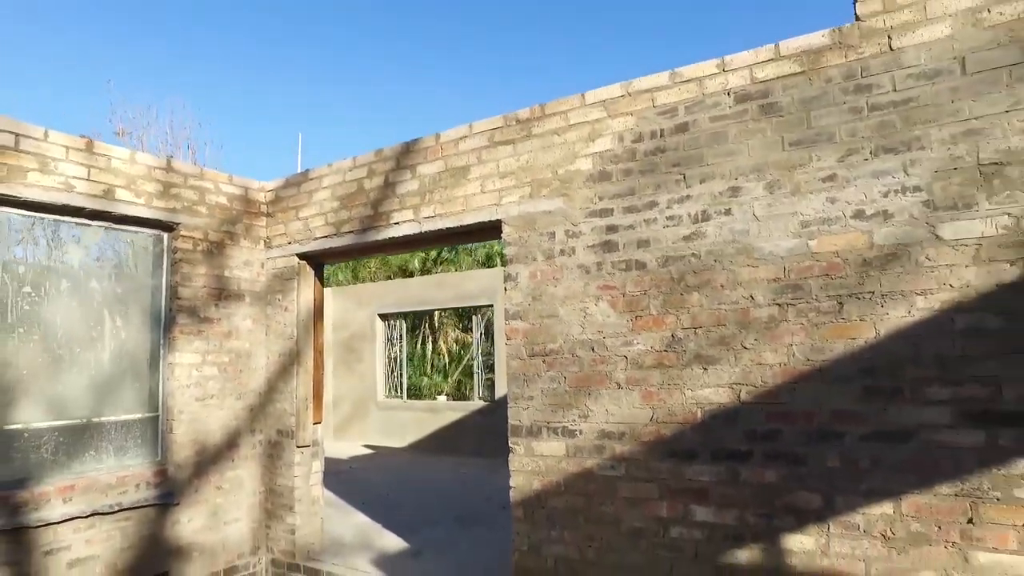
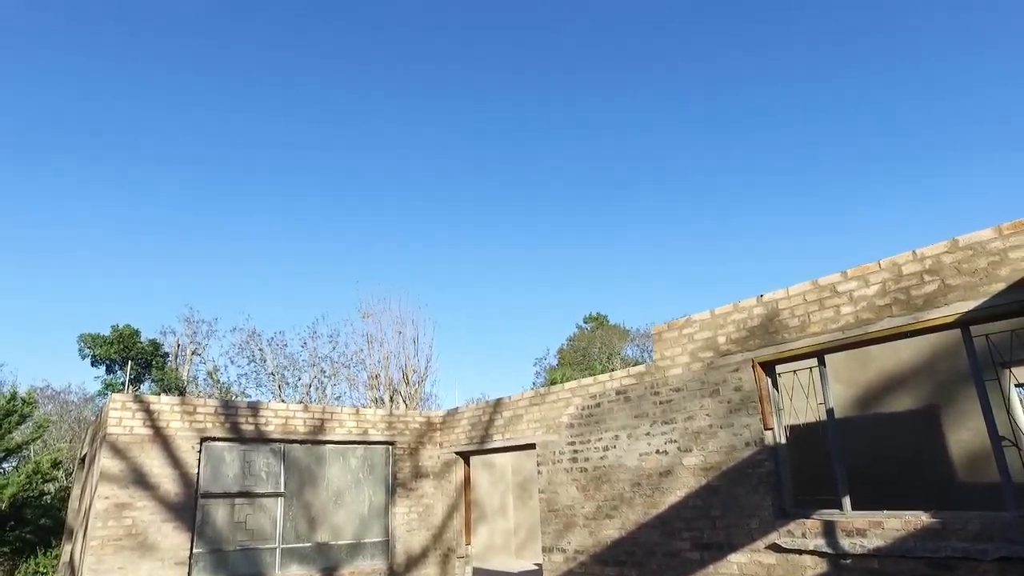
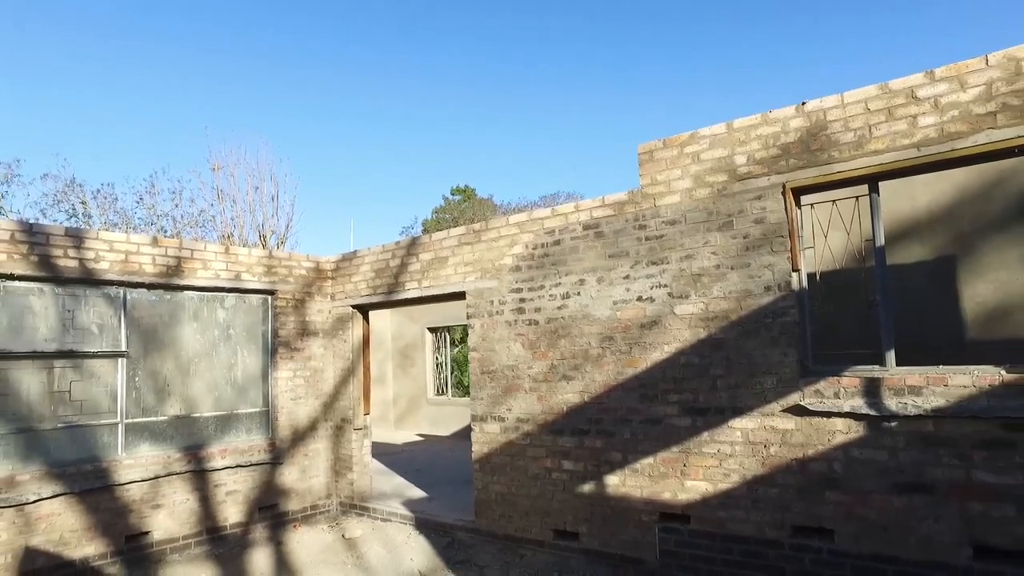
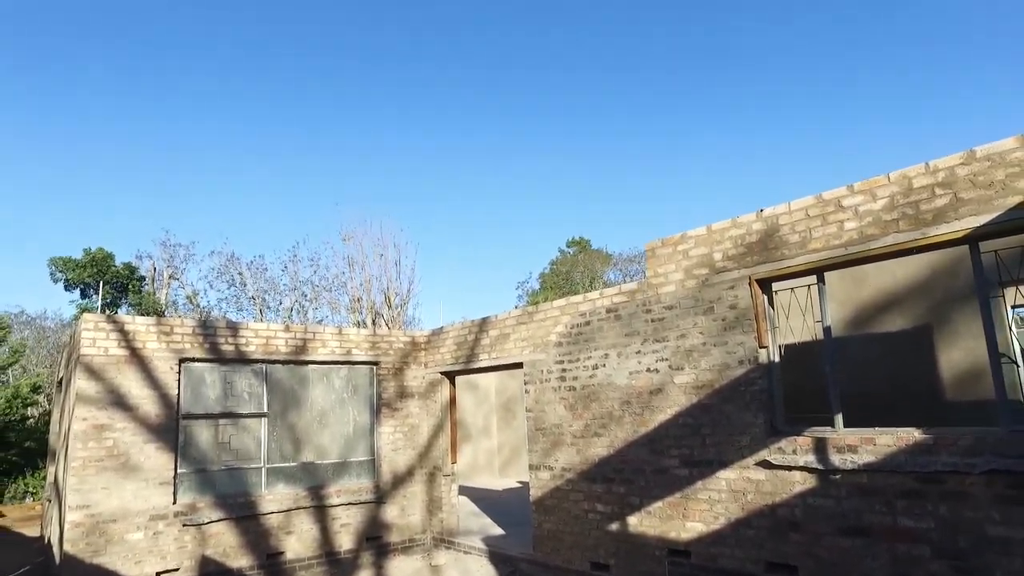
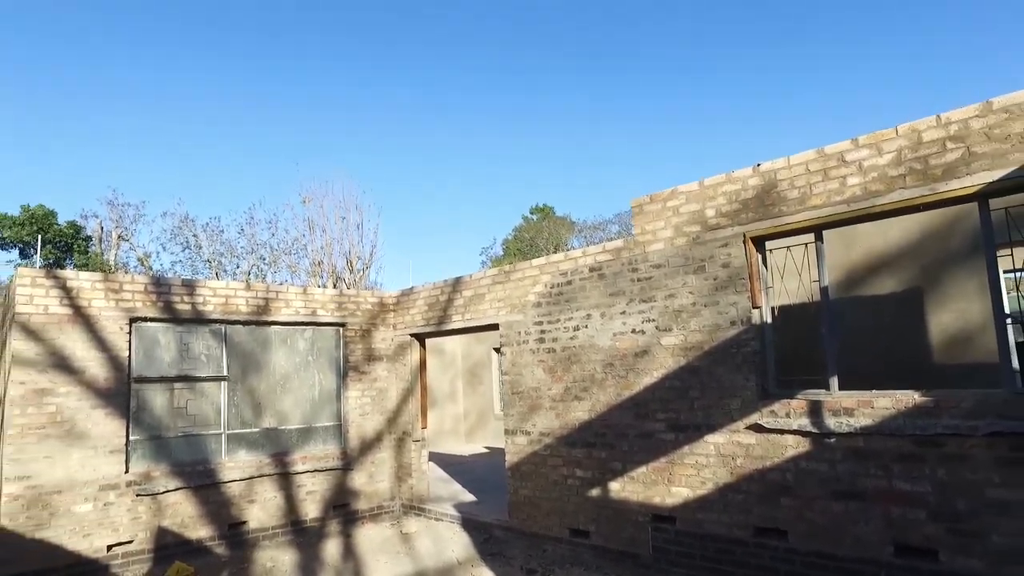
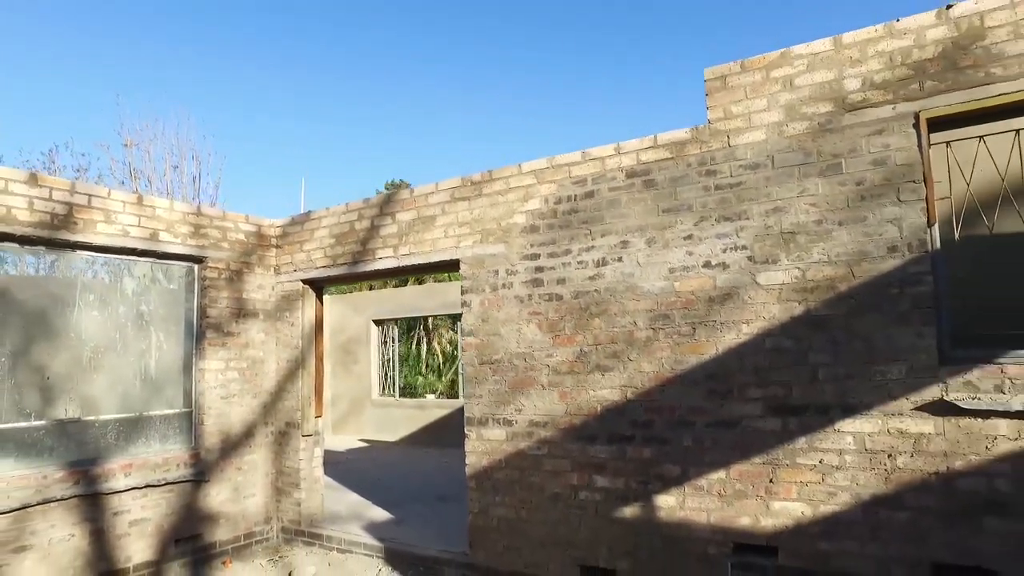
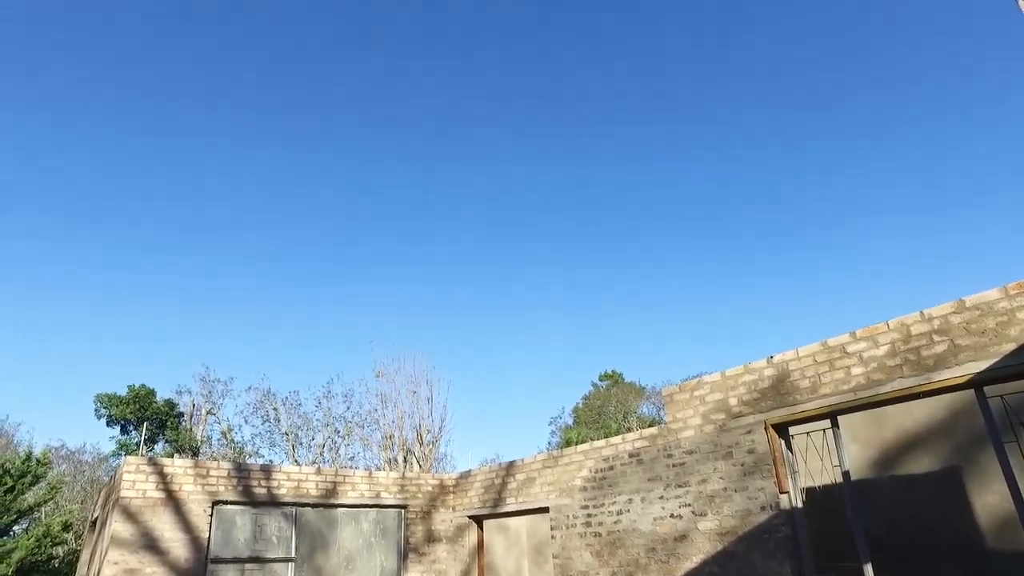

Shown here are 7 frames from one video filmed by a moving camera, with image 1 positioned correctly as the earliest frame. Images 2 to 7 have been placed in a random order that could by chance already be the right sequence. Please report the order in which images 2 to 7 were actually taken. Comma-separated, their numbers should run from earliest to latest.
6, 3, 5, 4, 2, 7
